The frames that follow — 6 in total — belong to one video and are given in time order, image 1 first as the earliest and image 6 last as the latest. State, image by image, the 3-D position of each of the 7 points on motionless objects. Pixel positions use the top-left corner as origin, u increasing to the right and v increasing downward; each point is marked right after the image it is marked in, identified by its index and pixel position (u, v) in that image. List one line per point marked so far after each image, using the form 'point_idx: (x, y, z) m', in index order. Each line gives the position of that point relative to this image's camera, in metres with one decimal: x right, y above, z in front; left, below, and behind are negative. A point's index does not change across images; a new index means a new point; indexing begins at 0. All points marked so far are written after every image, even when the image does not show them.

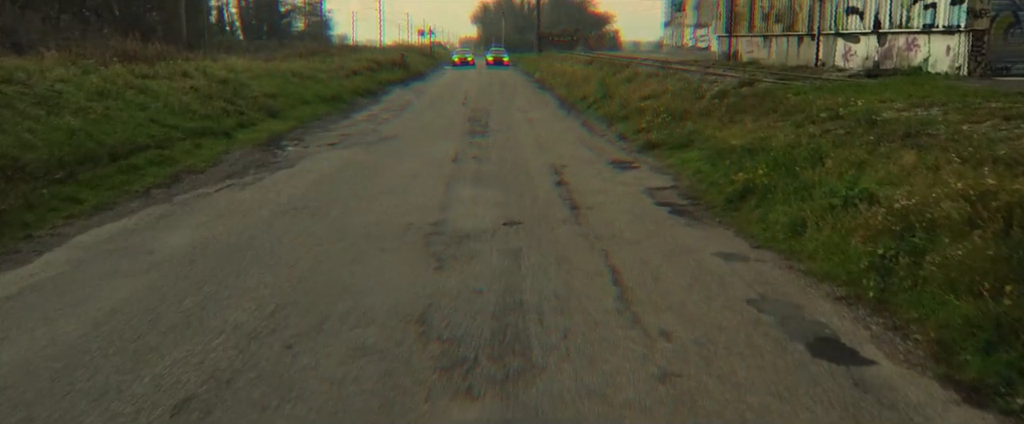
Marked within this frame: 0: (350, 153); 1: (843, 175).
0: (-2.9, +1.1, +15.2) m
1: (+3.4, +0.4, +8.8) m
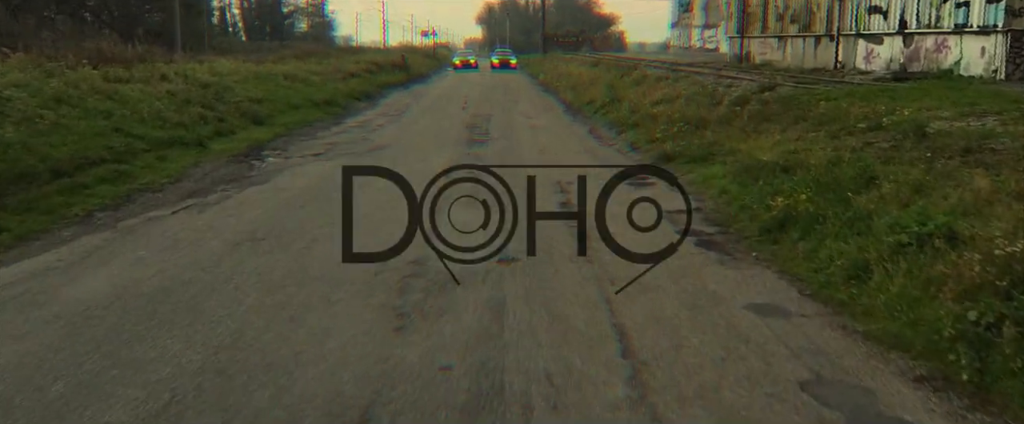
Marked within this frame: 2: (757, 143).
0: (-2.9, +0.8, +13.8) m
1: (+3.4, +0.1, +7.3) m
2: (+3.5, +1.0, +12.3) m
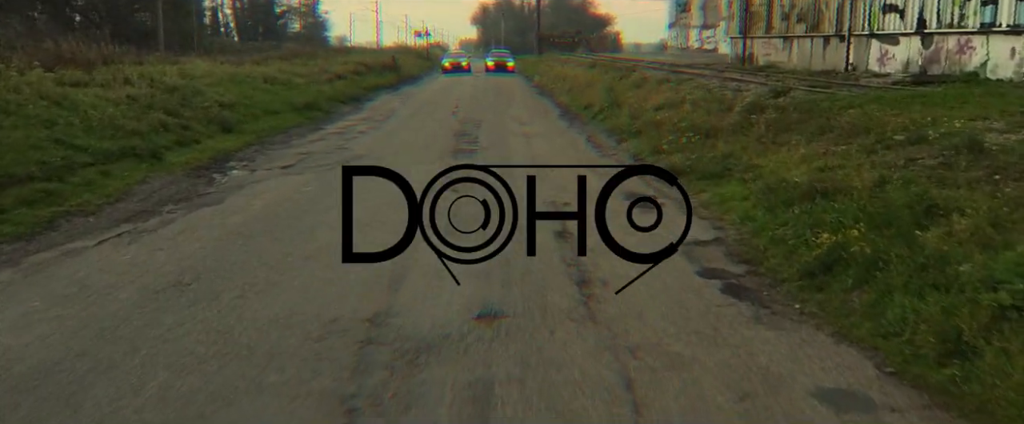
0: (-3.0, +0.5, +12.2) m
1: (+3.3, -0.2, +5.8) m
2: (+3.4, +0.7, +10.8) m
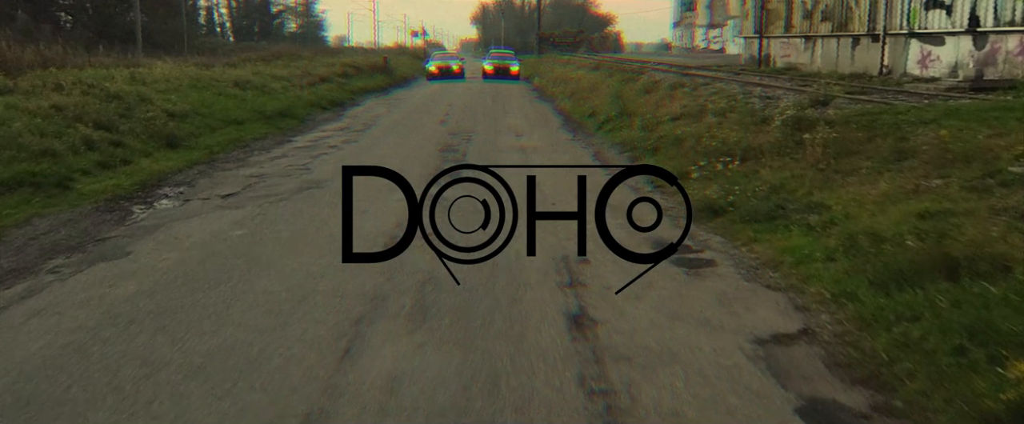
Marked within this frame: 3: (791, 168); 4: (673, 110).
0: (-3.0, -0.1, +9.6) m
1: (+3.3, -0.8, +3.3) m
2: (+3.3, +0.1, +8.2) m
3: (+3.4, +0.5, +10.1) m
4: (+3.4, +2.1, +17.5) m
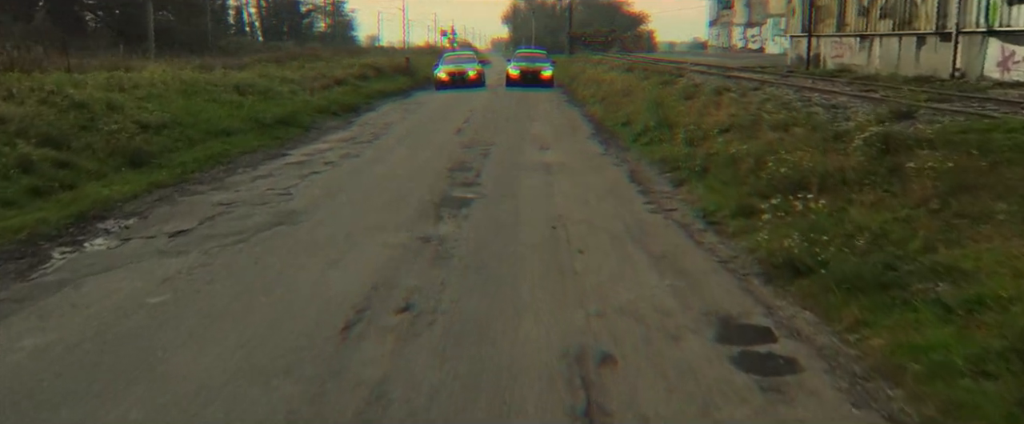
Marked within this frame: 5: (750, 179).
0: (-2.9, -0.5, +7.5) m
1: (+3.2, -1.2, +0.9) m
2: (+3.4, -0.3, +5.8) m
3: (+3.5, 0.0, +7.7) m
4: (+3.8, +1.6, +15.1) m
5: (+2.9, +0.4, +10.1) m
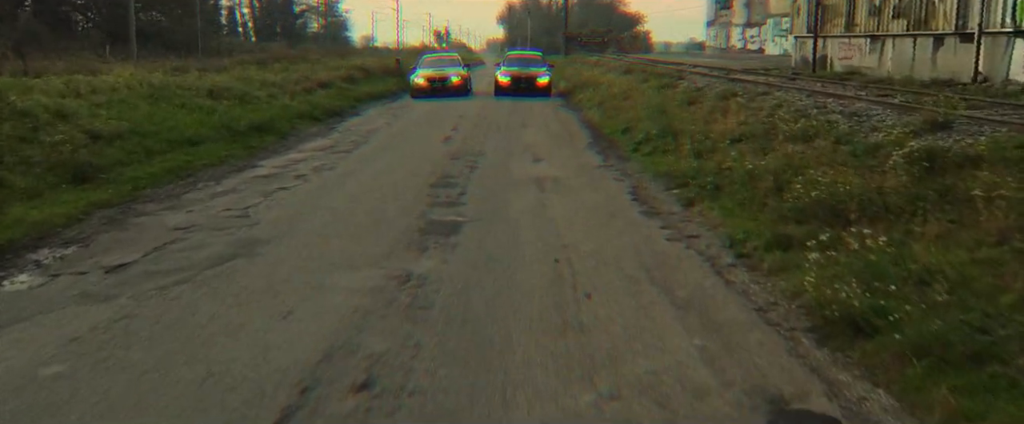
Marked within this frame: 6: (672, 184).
0: (-3.0, -0.8, +6.1) m
1: (+3.1, -1.5, -0.5) m
2: (+3.3, -0.6, +4.4) m
3: (+3.4, -0.2, +6.3) m
4: (+3.6, +1.3, +13.8) m
5: (+2.8, +0.1, +8.7) m
6: (+2.2, +0.4, +11.7) m
